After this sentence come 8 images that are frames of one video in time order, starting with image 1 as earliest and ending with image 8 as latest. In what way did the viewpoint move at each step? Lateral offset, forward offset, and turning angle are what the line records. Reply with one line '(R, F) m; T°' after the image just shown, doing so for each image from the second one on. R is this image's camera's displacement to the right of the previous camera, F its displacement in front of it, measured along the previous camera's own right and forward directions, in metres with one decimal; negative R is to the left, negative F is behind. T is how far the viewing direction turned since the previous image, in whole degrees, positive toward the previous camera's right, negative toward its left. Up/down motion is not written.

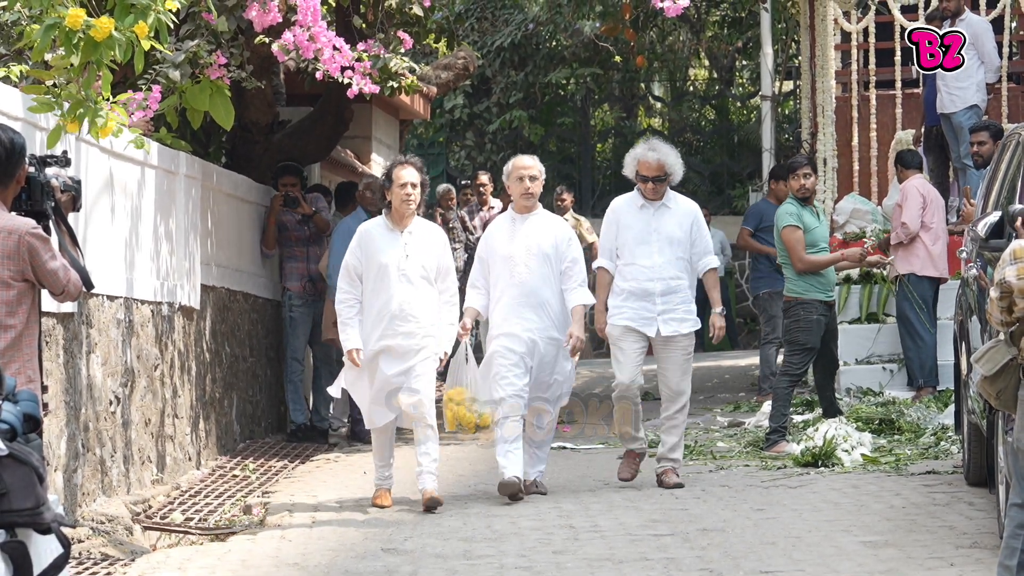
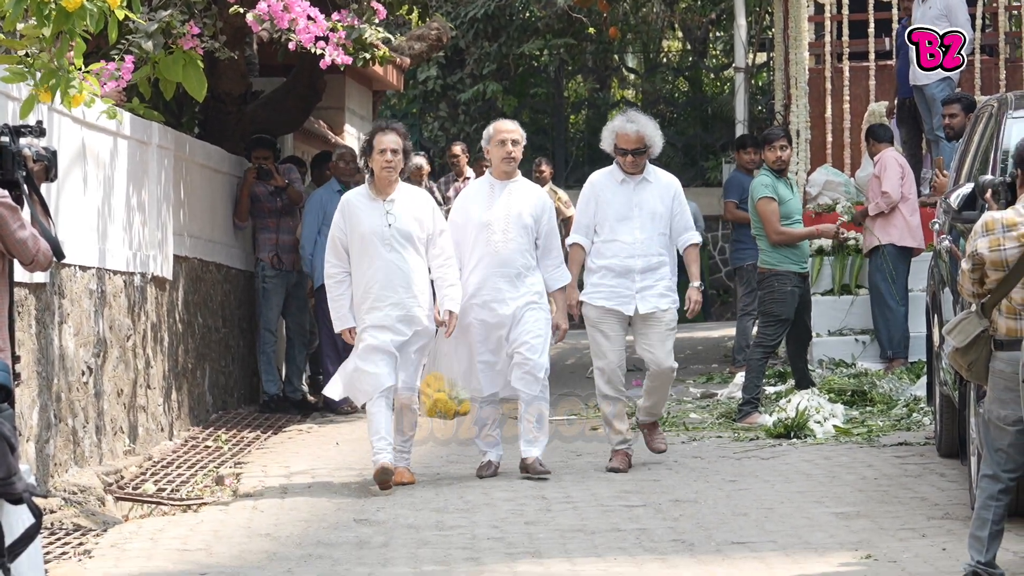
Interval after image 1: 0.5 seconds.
(0.0, 0.0) m; +1°
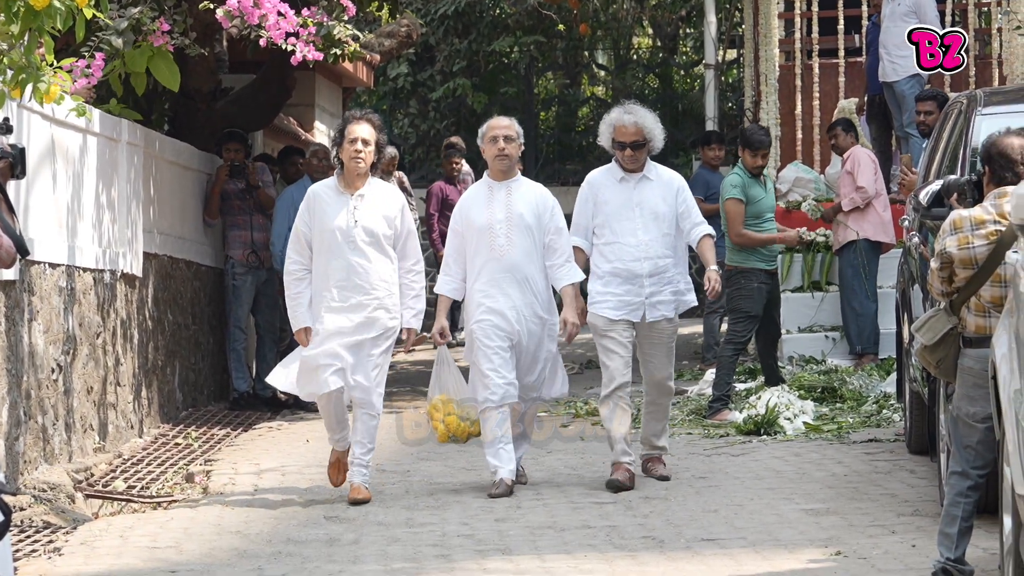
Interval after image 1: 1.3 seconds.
(0.0, 0.0) m; 0°
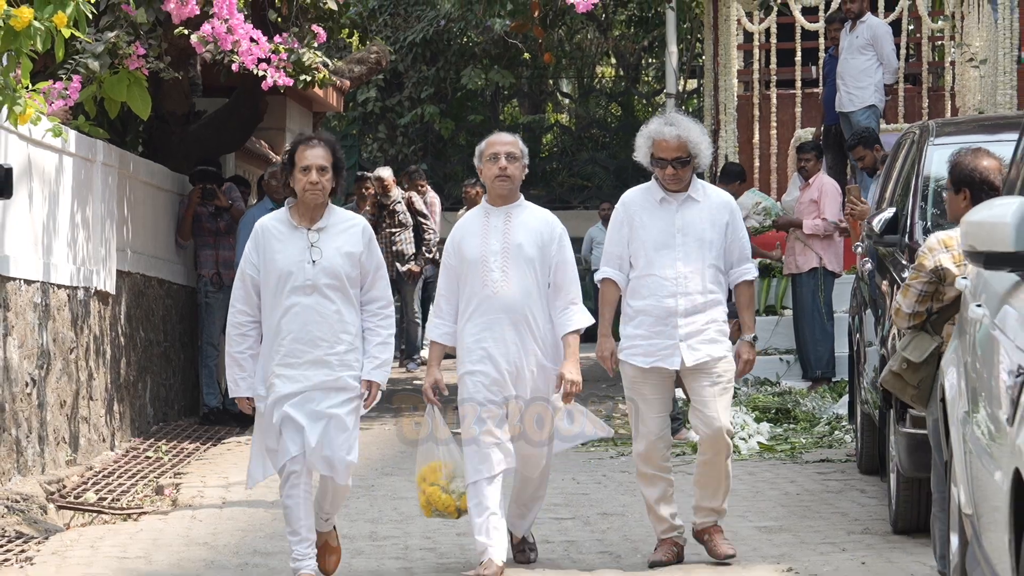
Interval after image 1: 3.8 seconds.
(0.0, -0.2) m; +1°
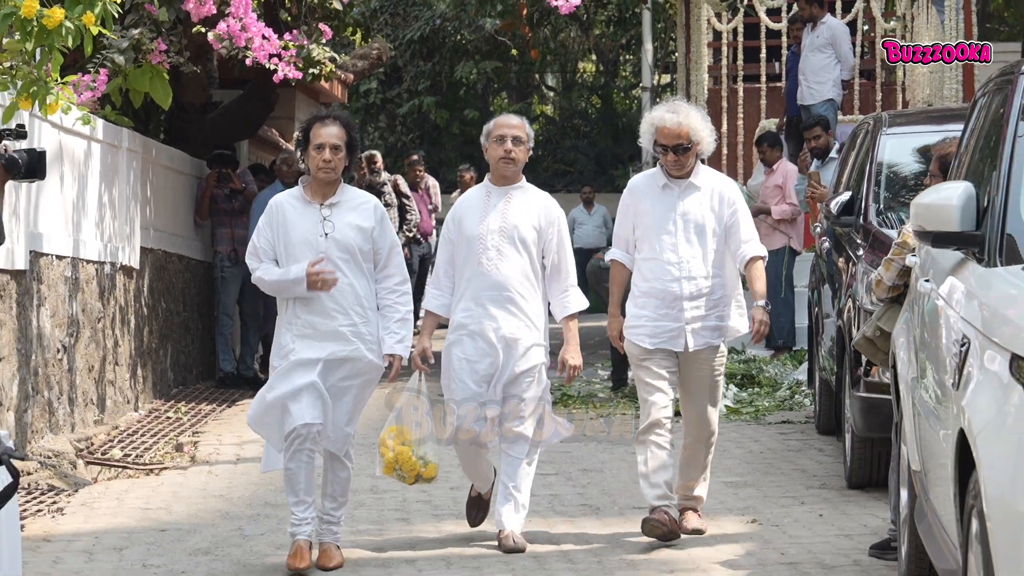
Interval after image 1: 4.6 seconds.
(0.0, -0.8) m; 0°
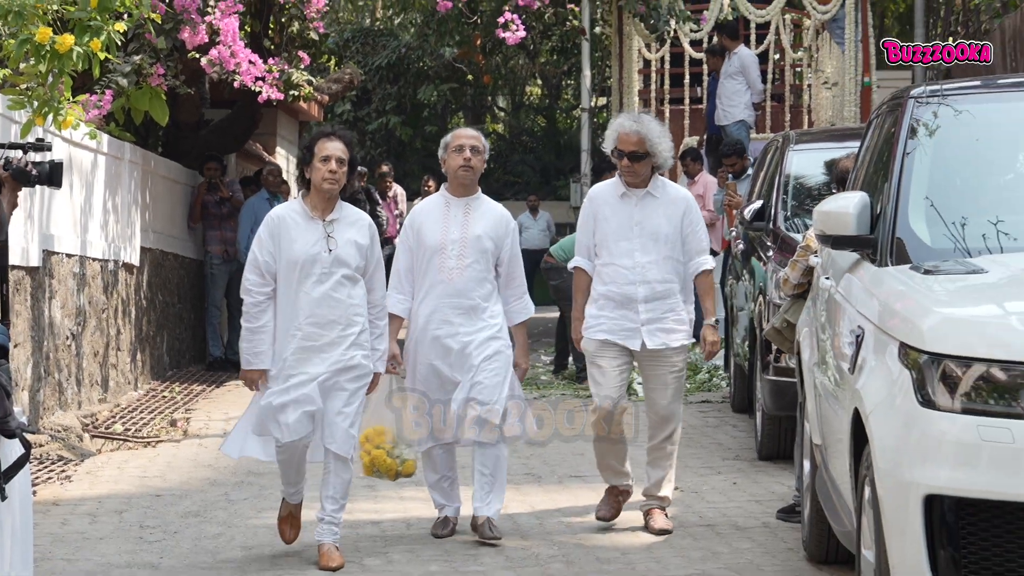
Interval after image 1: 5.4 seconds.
(0.0, -1.2) m; +1°
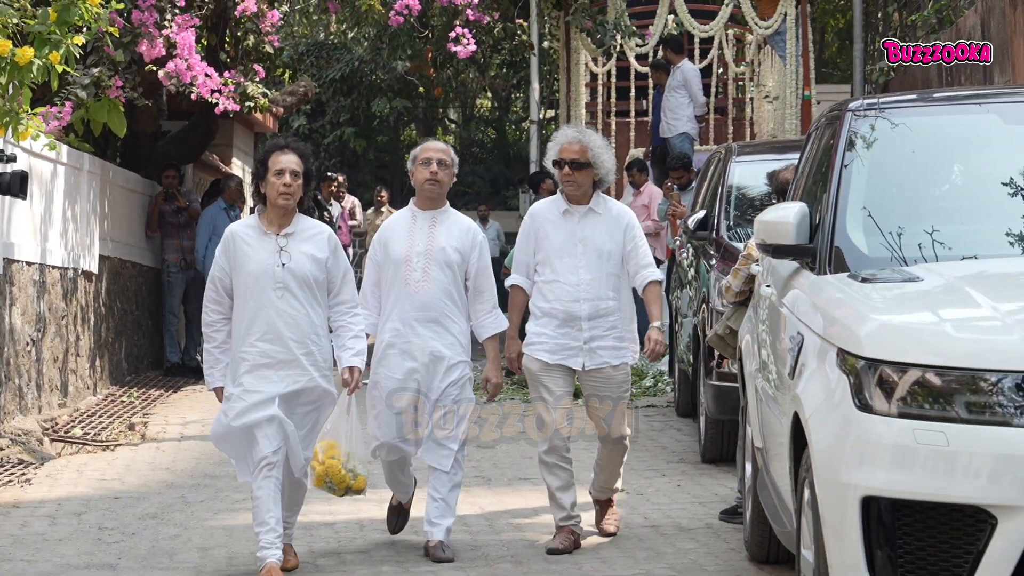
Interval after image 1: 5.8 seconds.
(0.0, -0.3) m; +1°
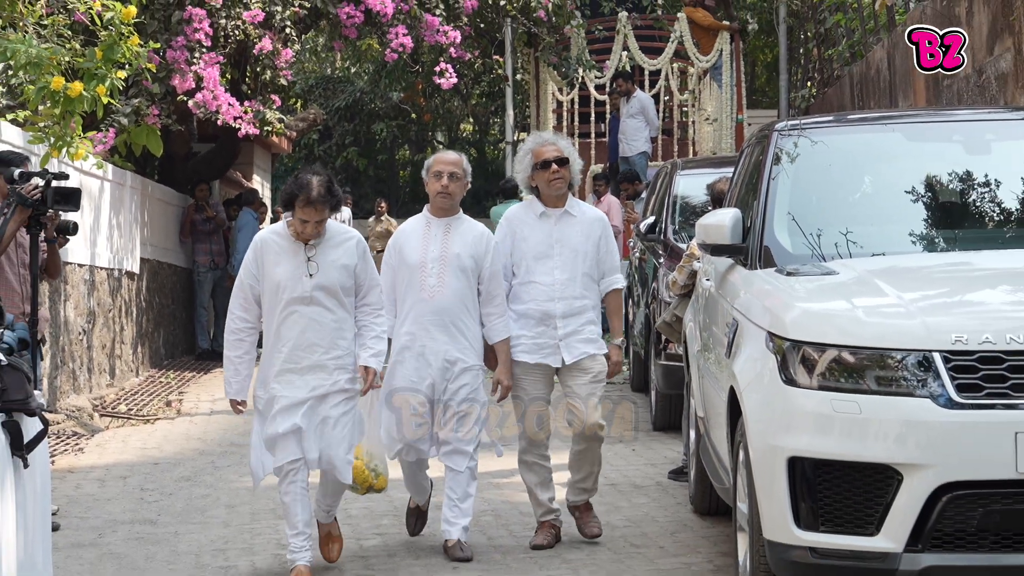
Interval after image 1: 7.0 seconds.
(+0.1, -1.8) m; 0°
